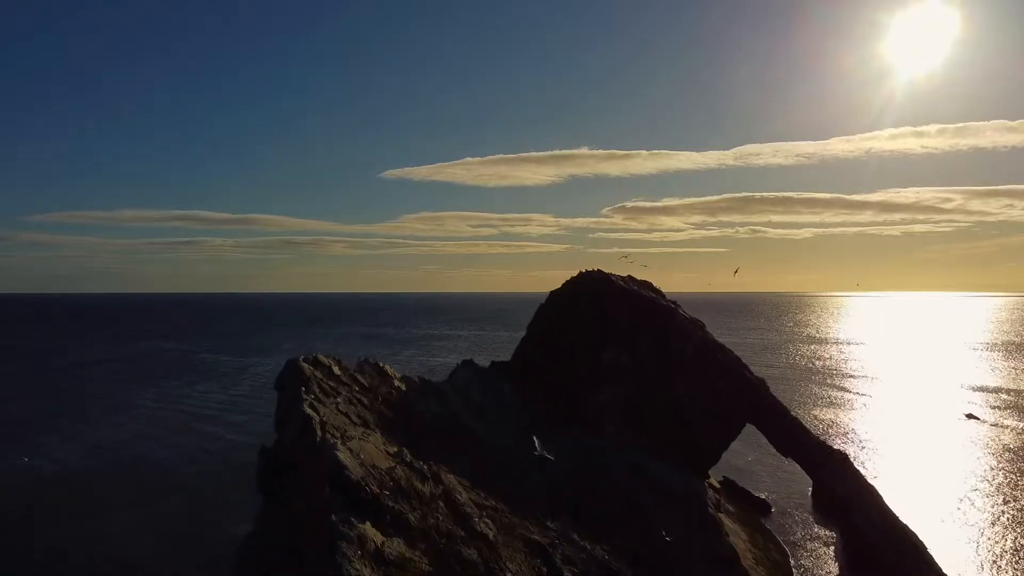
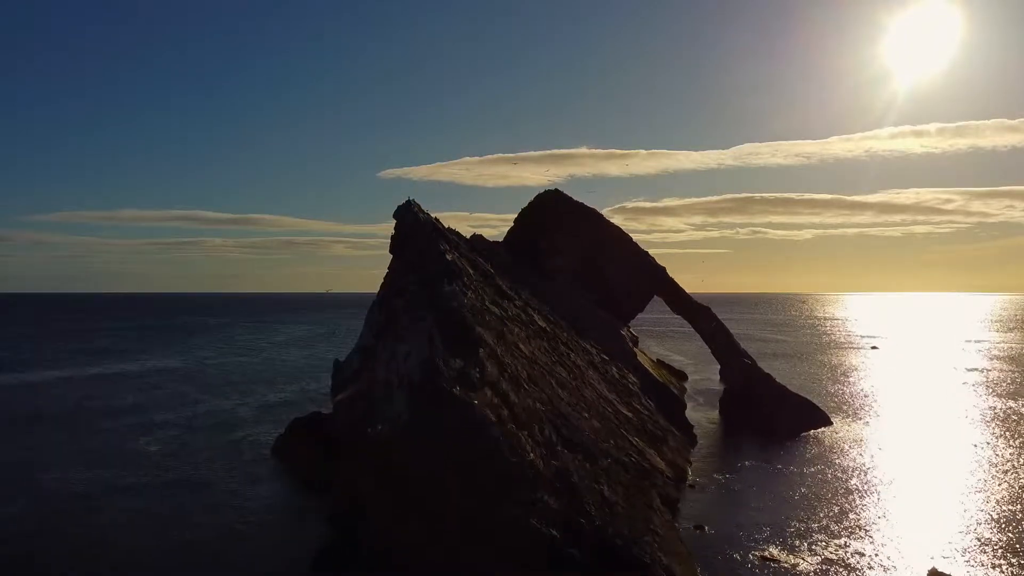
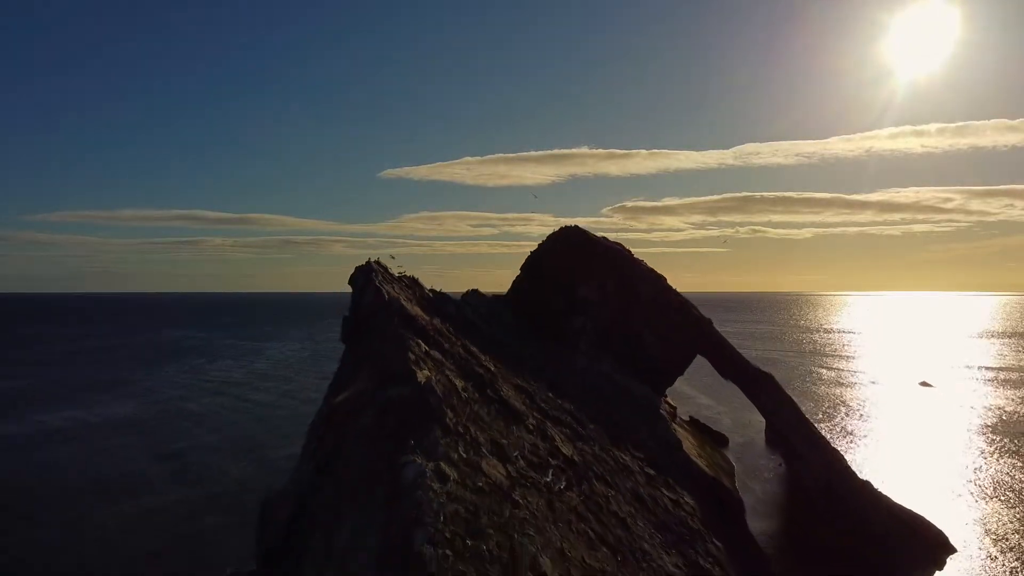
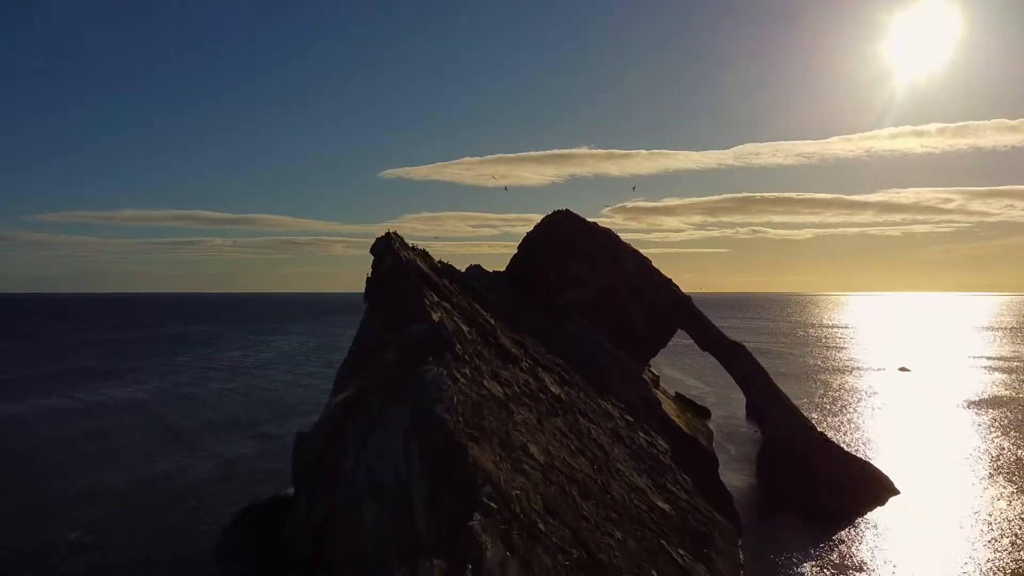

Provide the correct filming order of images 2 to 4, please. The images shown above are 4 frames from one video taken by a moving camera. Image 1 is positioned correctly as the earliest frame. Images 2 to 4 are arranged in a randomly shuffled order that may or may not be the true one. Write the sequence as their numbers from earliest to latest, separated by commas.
3, 4, 2
